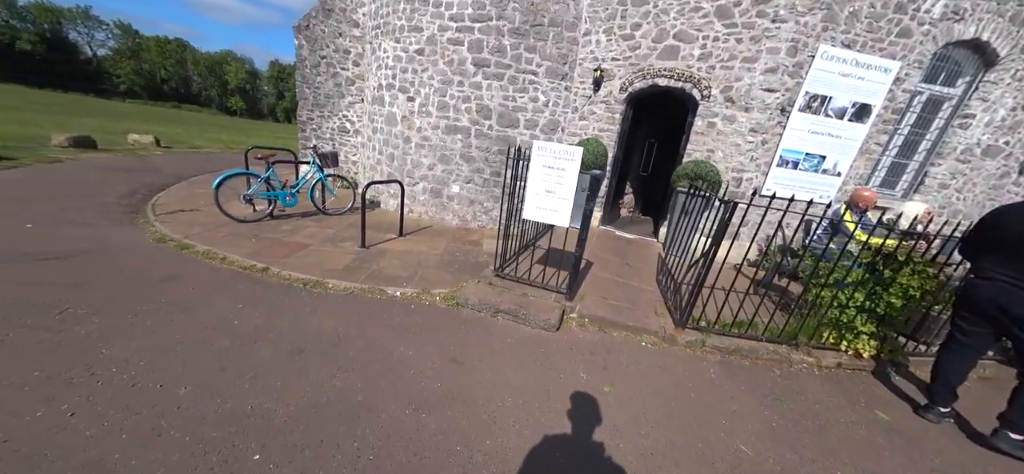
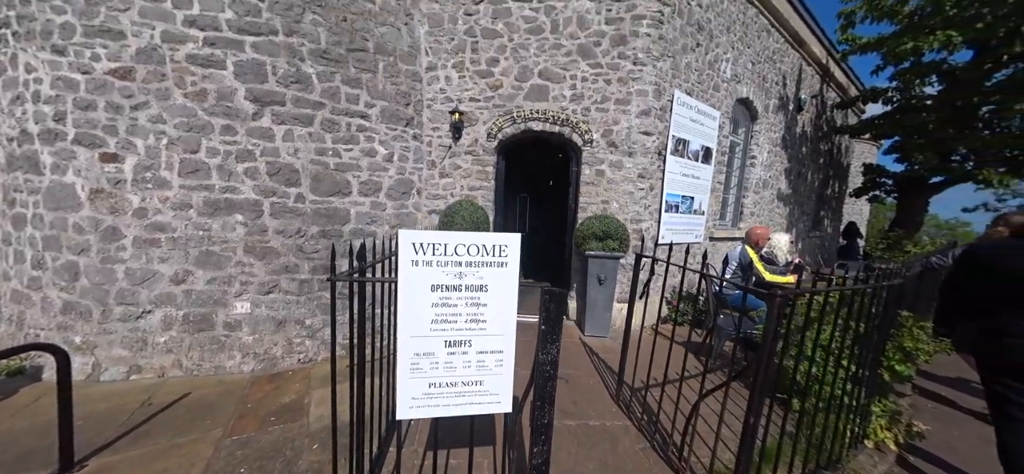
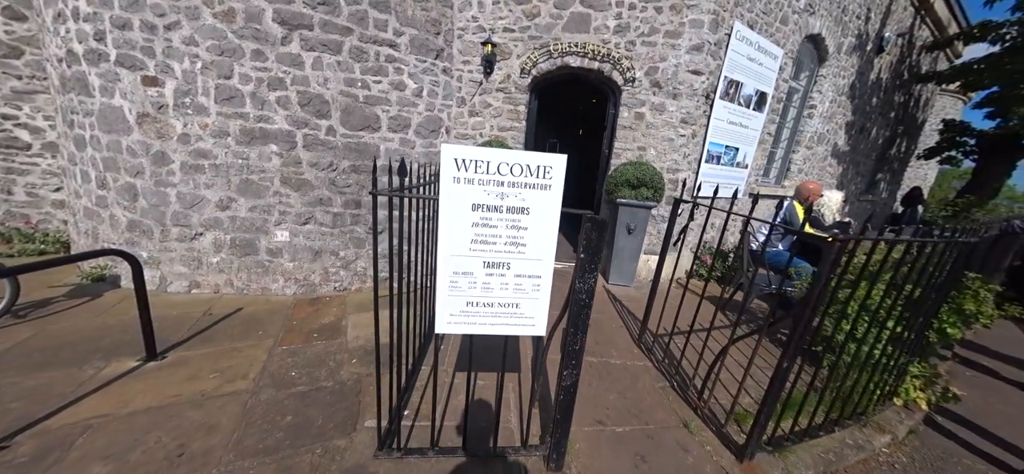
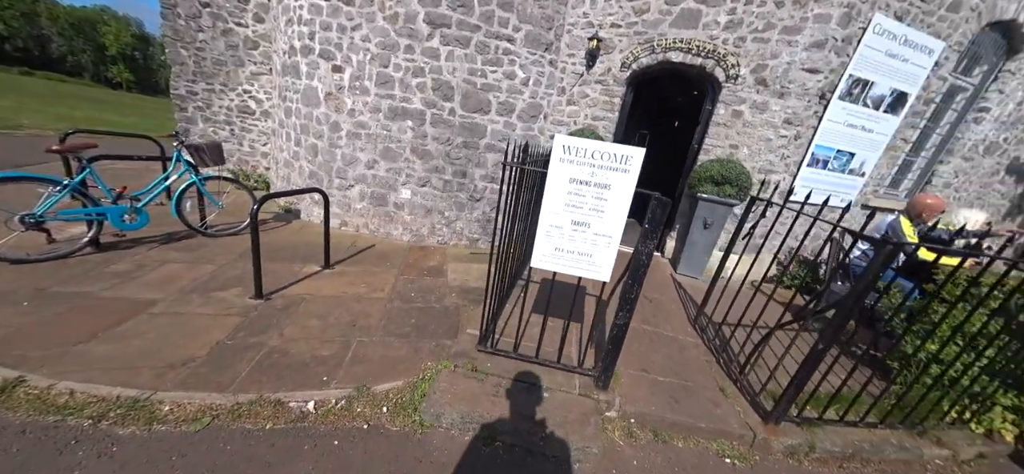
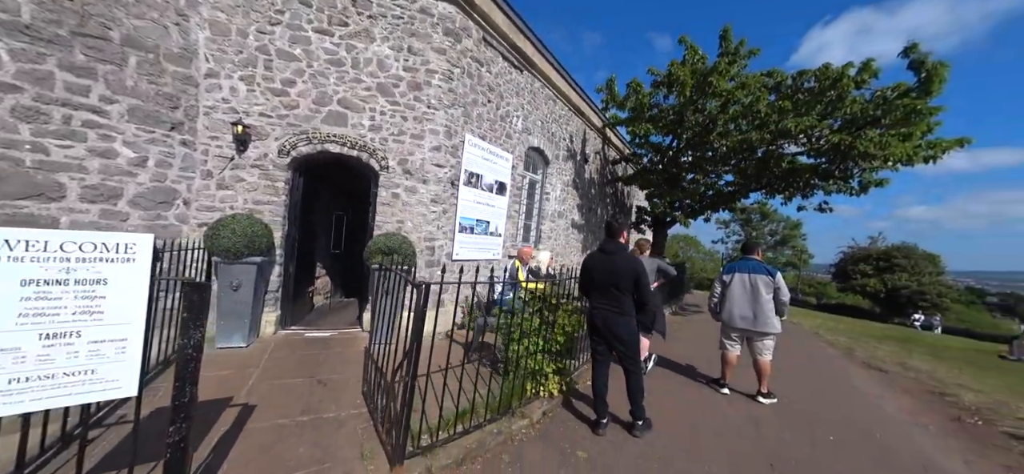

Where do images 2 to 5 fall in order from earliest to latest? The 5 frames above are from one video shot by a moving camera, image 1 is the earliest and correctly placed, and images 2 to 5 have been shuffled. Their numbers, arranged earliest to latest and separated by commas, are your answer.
4, 3, 2, 5
